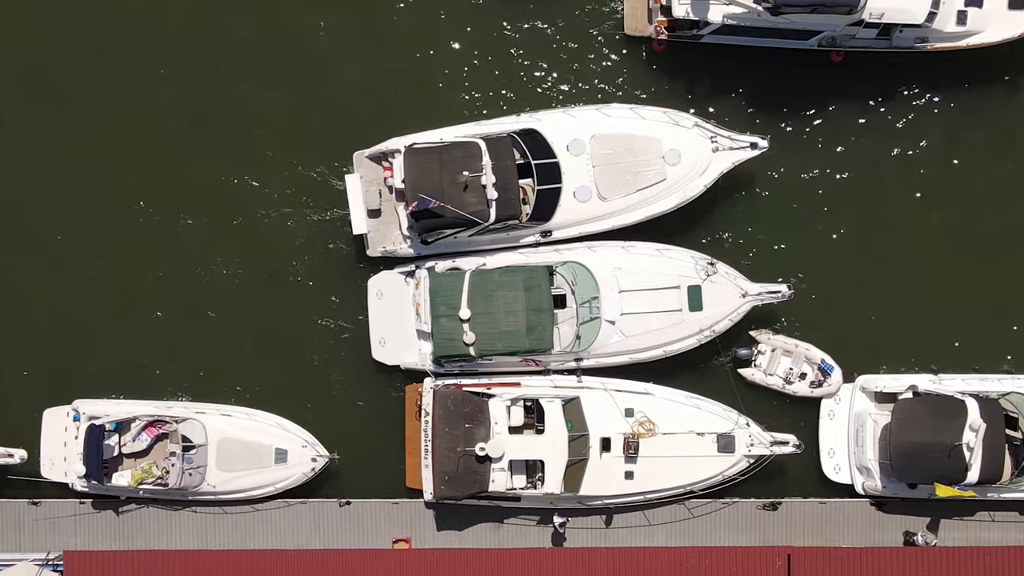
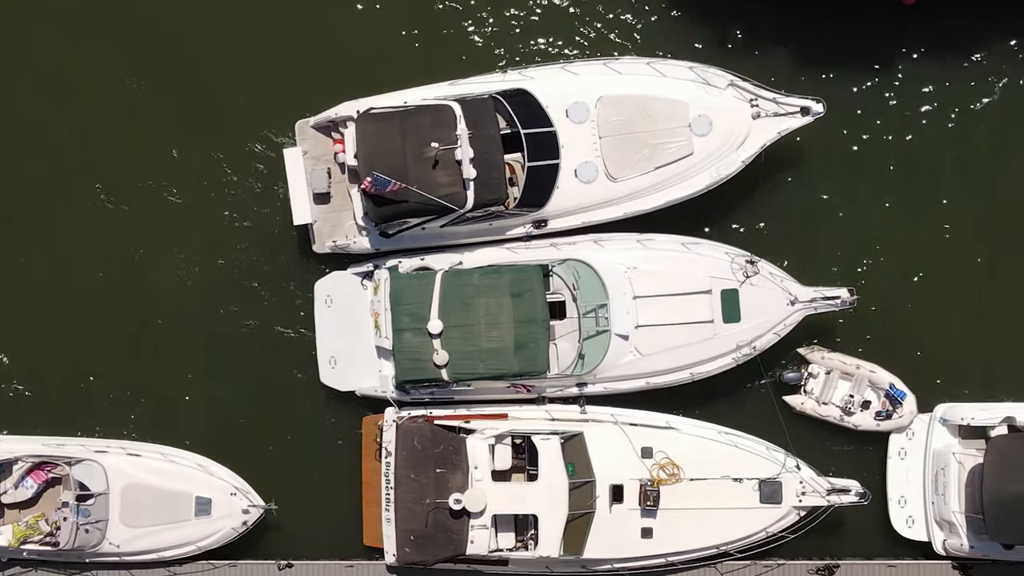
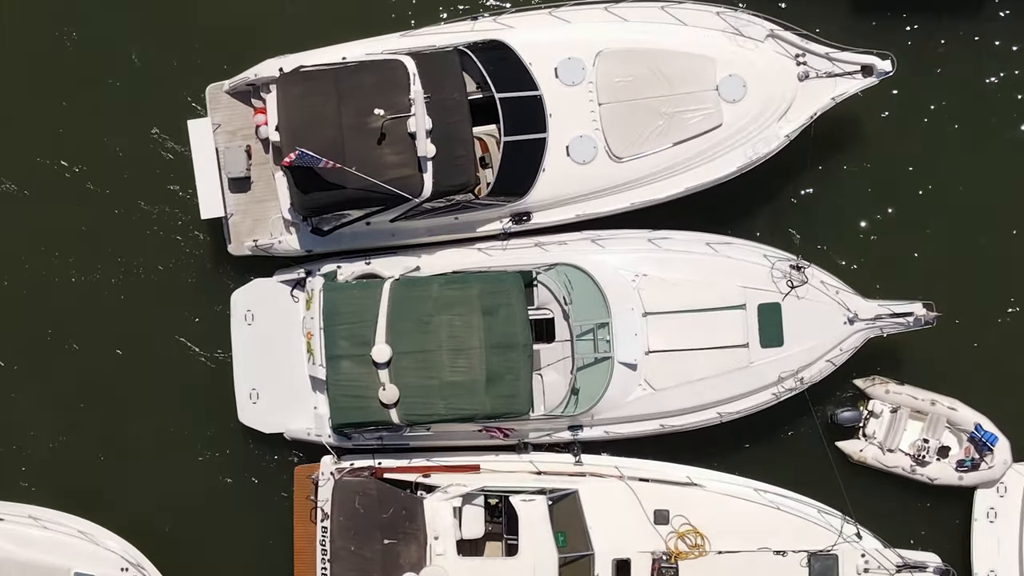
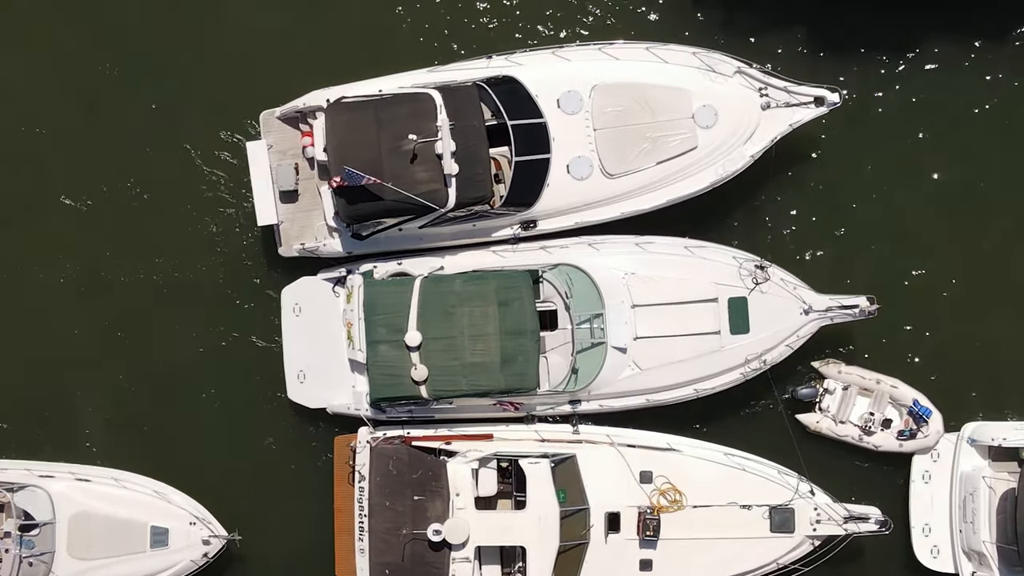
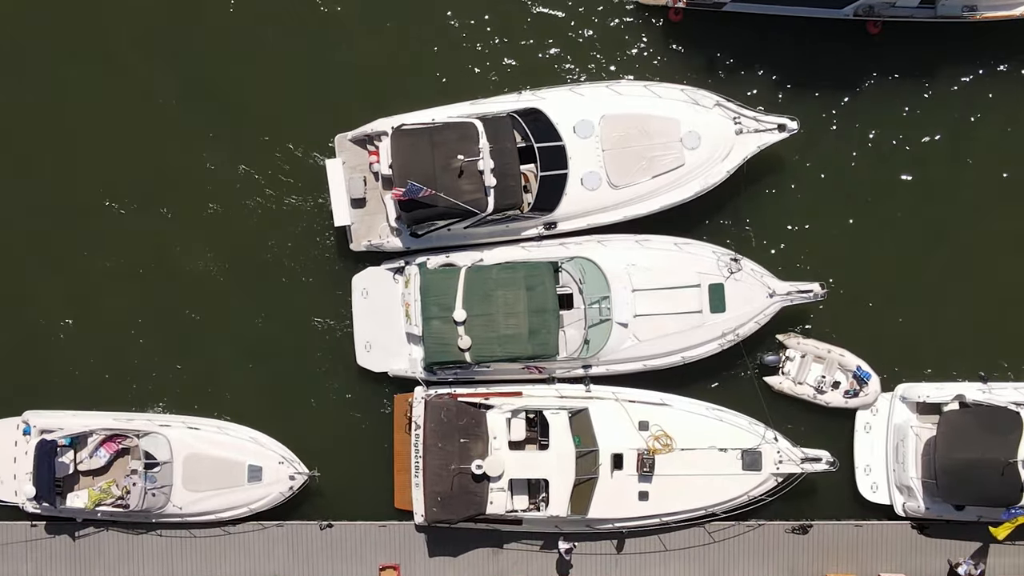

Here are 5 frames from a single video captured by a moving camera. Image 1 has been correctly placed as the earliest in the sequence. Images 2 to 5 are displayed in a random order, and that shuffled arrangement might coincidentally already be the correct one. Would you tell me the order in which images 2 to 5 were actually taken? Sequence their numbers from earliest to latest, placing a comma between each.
5, 2, 4, 3
